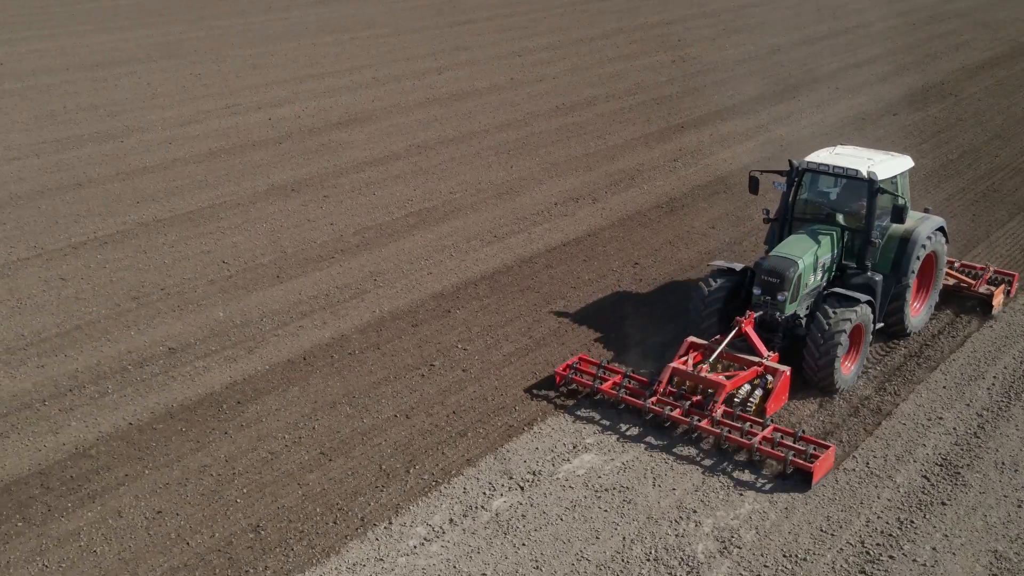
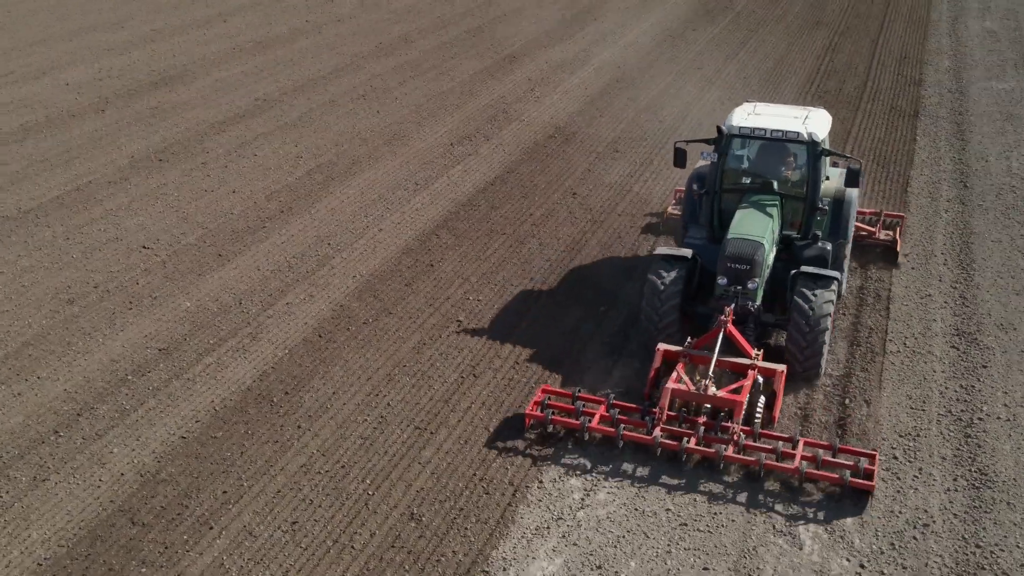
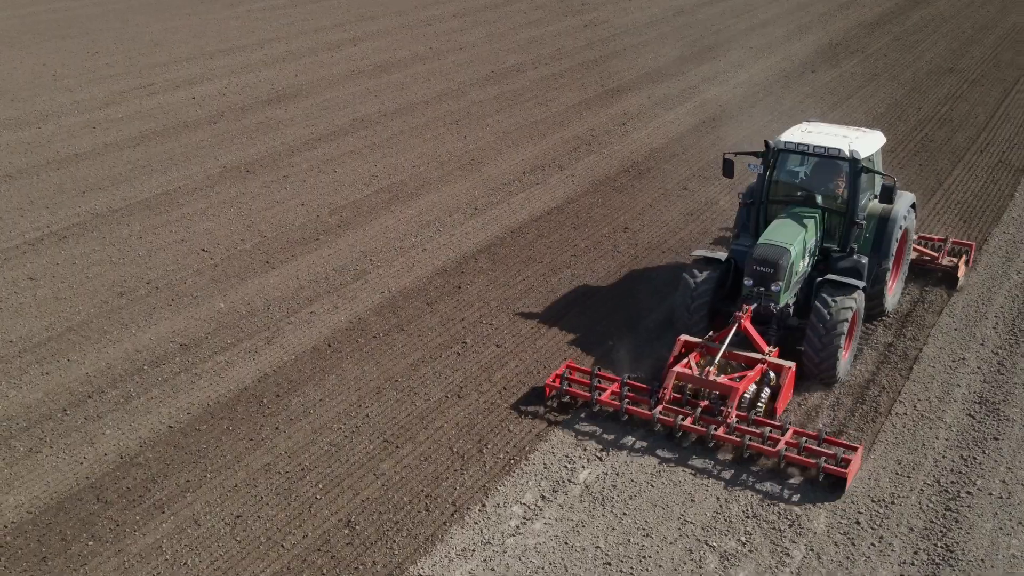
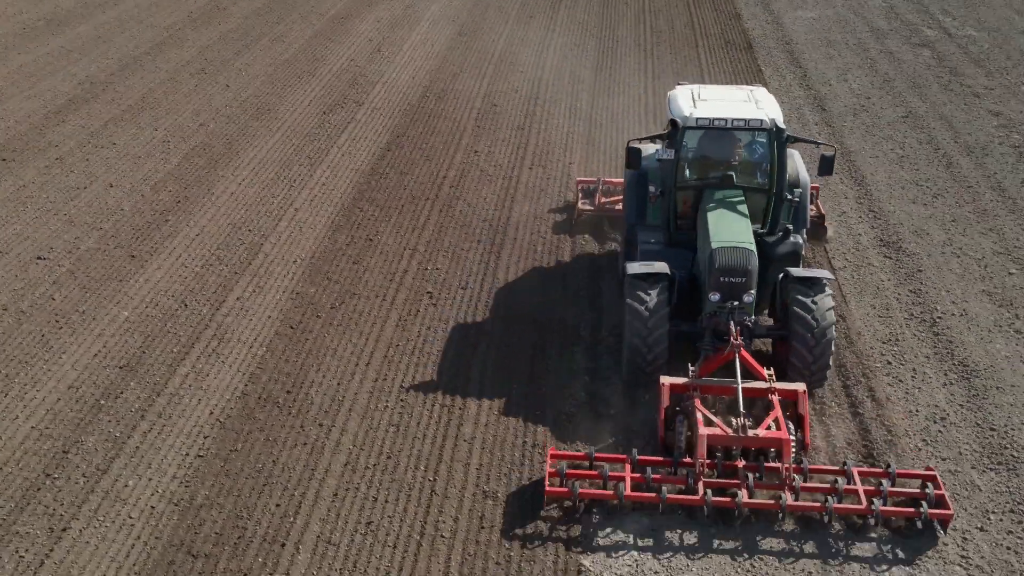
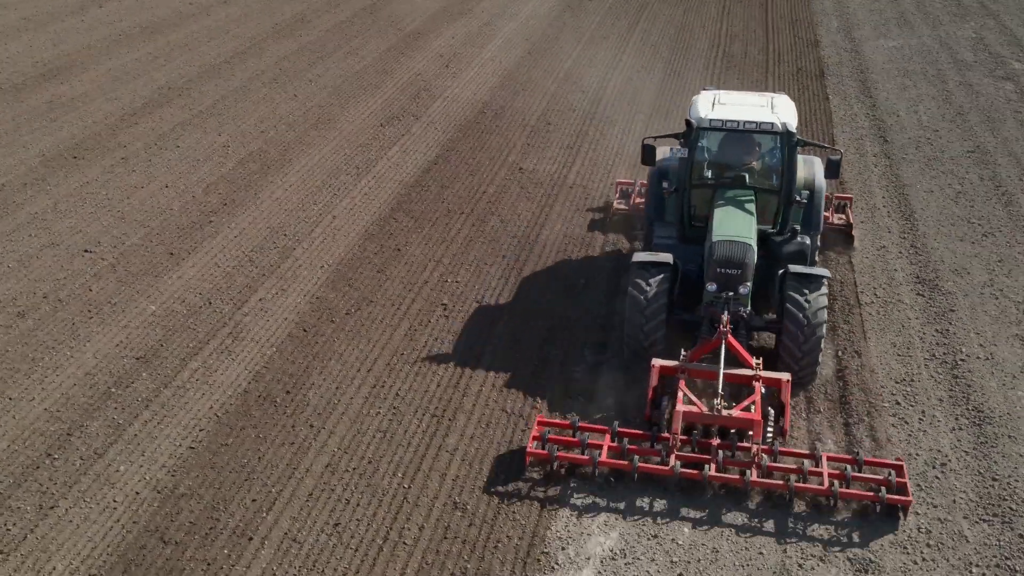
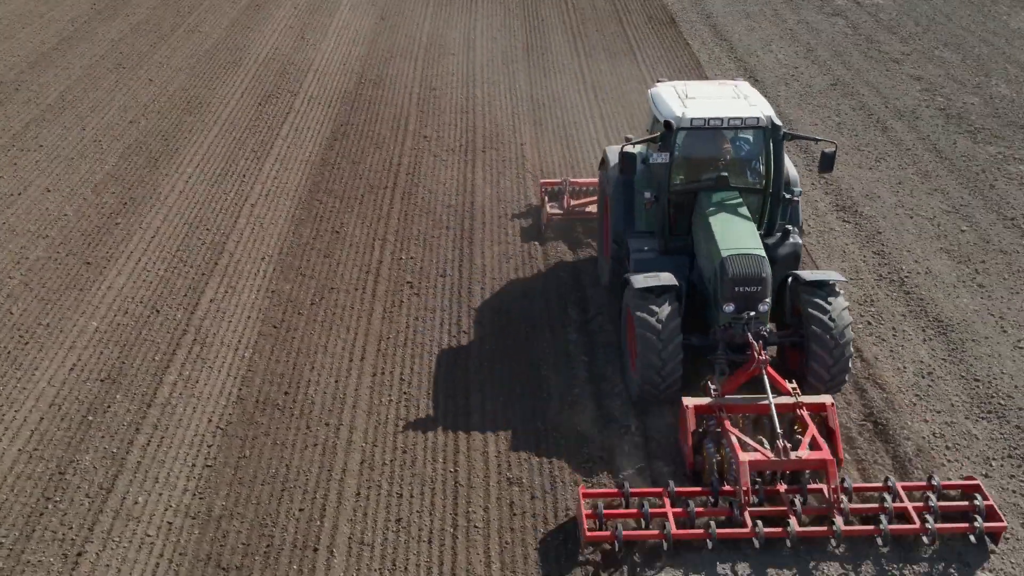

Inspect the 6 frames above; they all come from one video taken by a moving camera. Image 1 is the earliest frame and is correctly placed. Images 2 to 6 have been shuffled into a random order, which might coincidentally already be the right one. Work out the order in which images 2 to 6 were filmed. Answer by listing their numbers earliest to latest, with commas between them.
3, 2, 5, 4, 6
